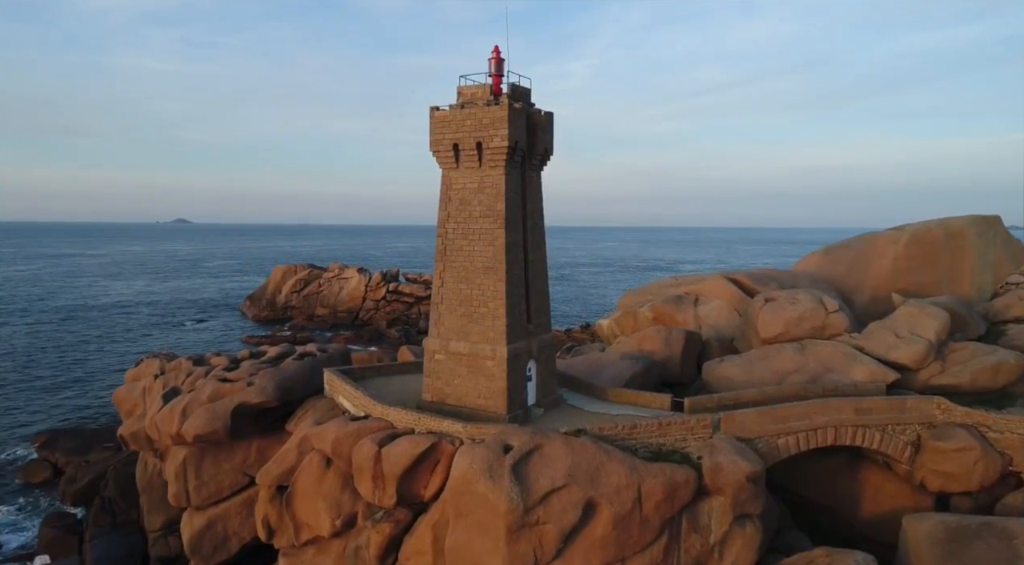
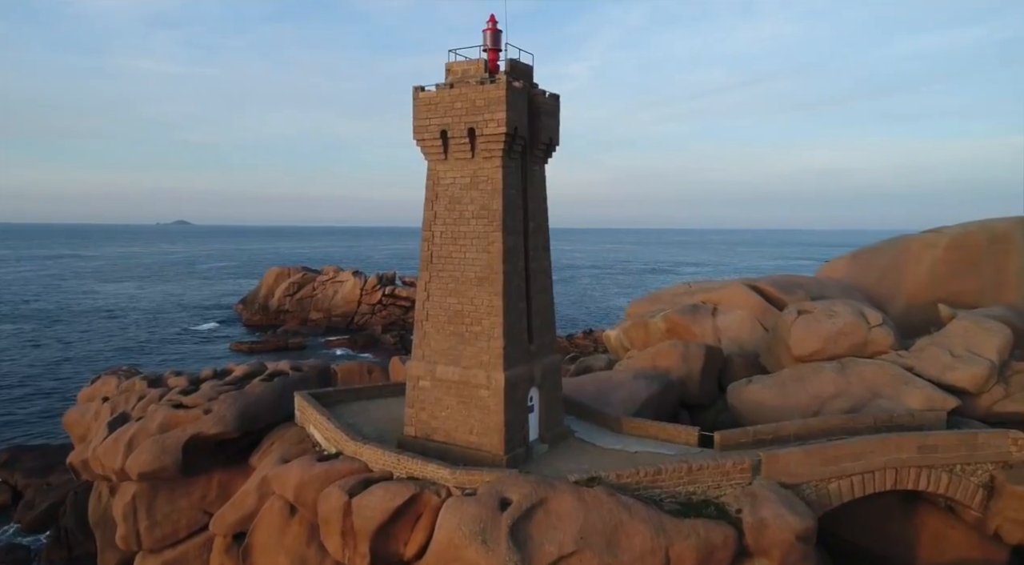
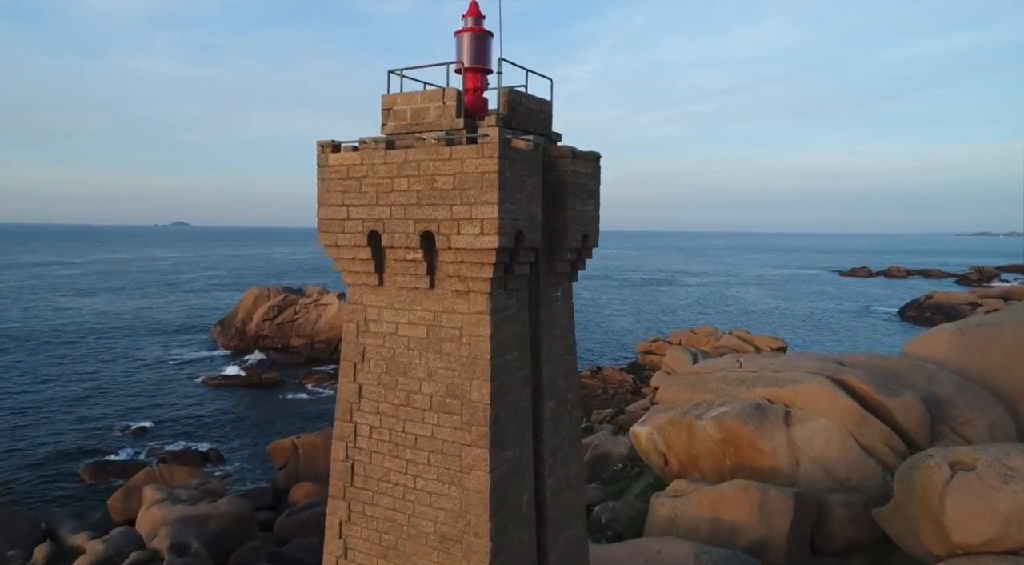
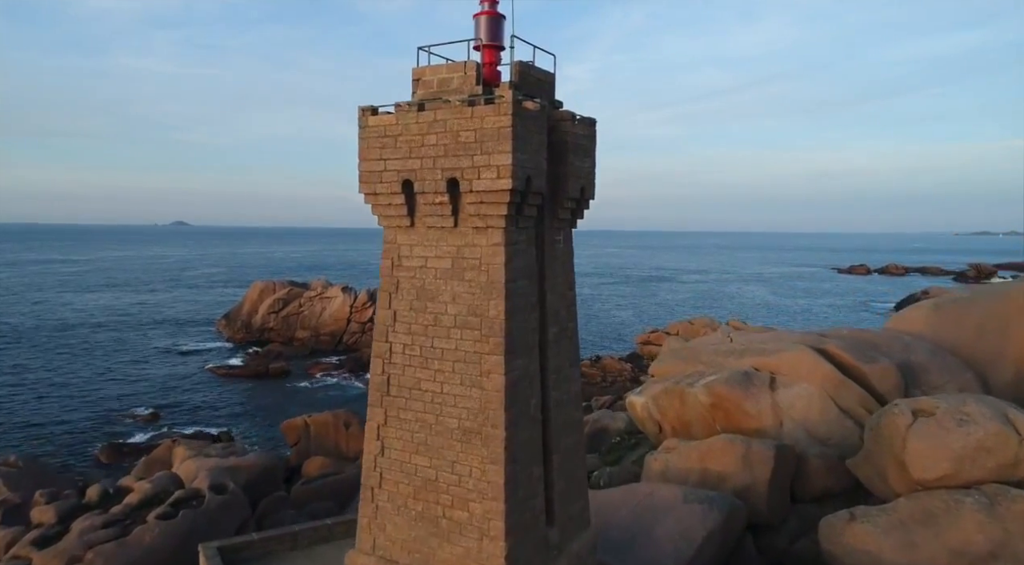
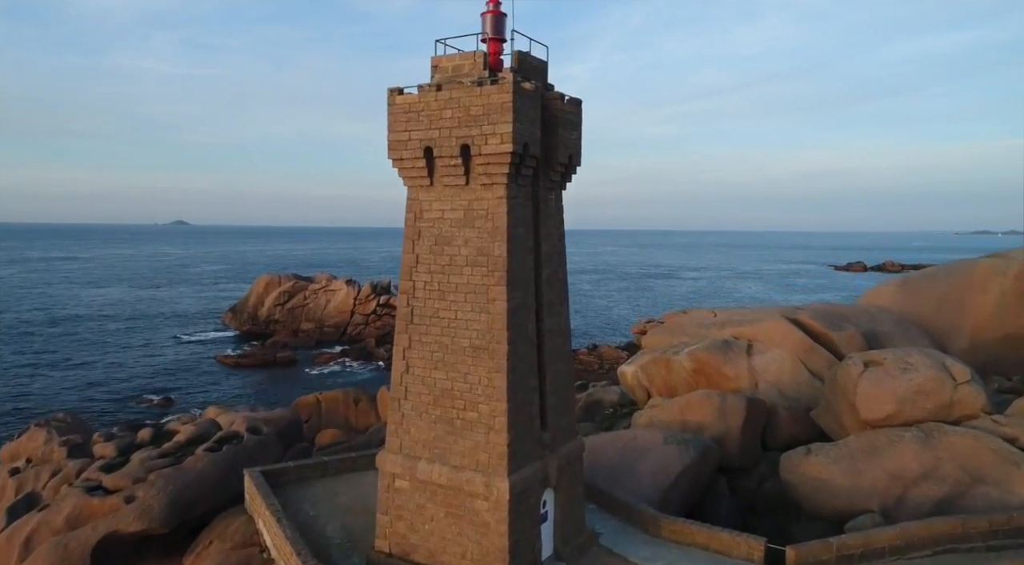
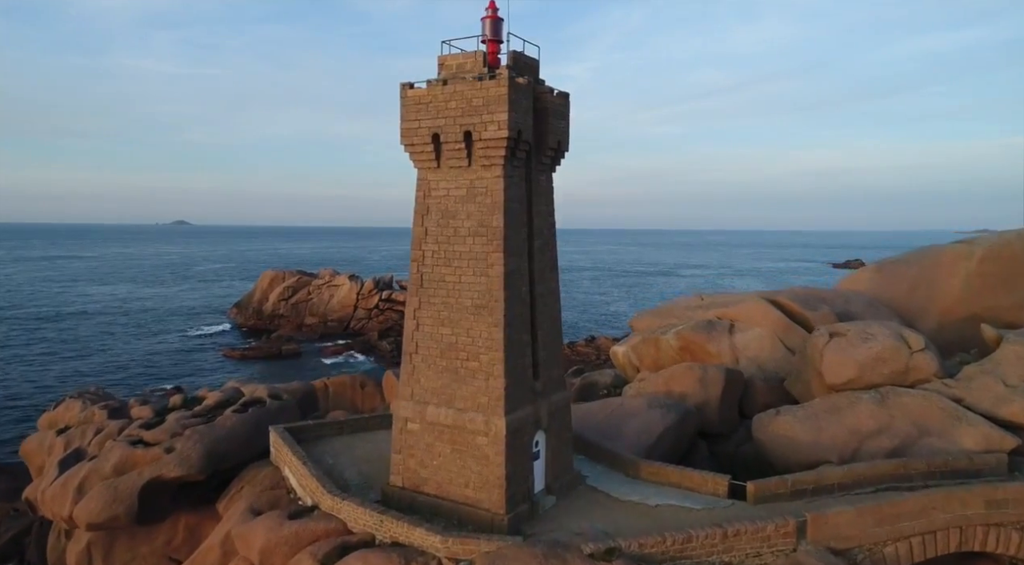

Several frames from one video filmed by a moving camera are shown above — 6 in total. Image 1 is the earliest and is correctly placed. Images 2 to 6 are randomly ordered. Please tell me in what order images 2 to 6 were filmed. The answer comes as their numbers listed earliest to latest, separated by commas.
2, 6, 5, 4, 3
